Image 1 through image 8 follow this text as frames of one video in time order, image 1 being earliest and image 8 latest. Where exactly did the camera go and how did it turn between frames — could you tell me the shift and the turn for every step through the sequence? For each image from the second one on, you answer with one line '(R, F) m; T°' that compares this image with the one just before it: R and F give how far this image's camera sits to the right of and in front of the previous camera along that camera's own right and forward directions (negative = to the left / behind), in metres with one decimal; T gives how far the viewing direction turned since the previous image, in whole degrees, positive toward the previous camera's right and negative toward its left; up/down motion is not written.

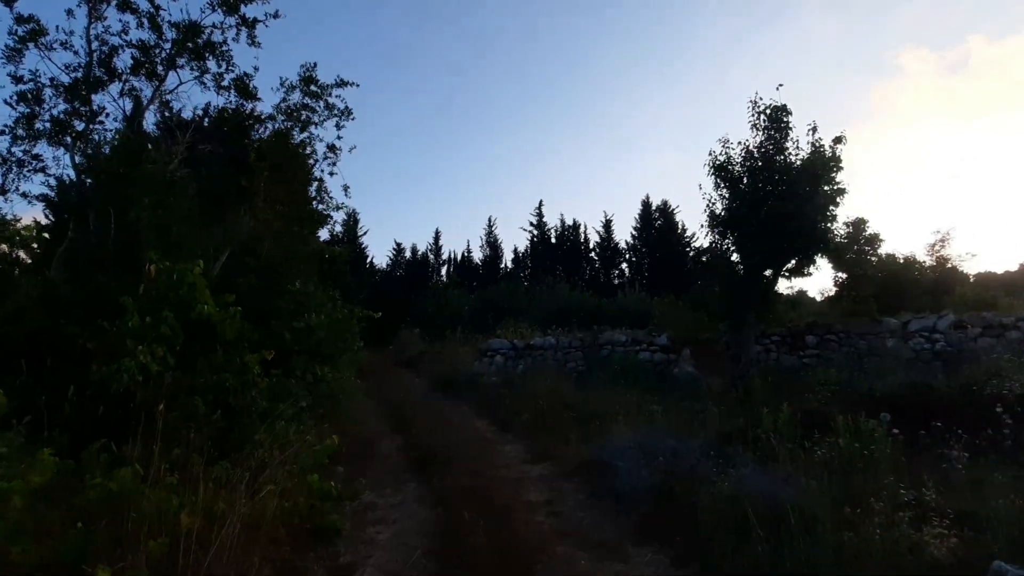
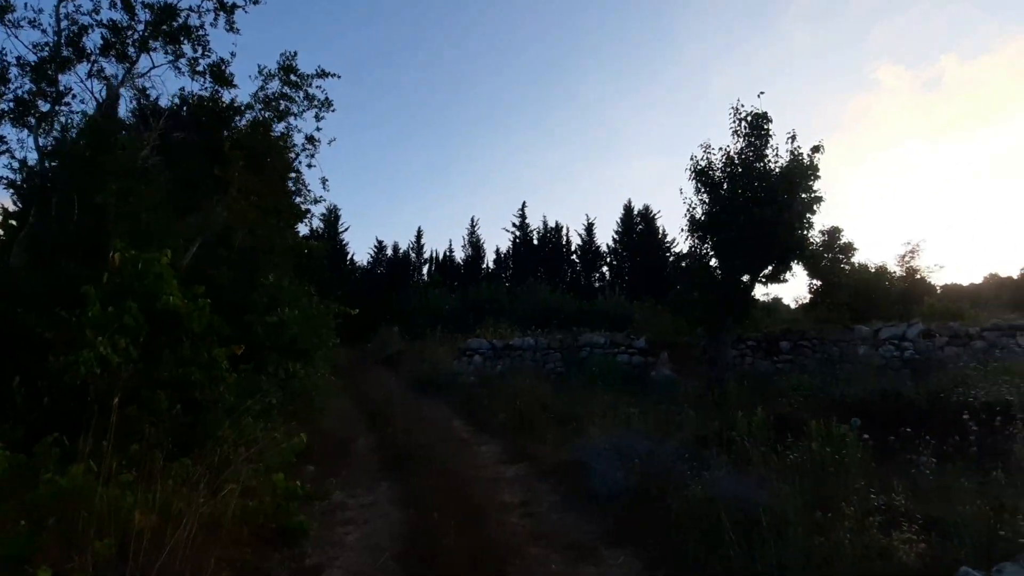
(0.0, +0.1) m; +2°
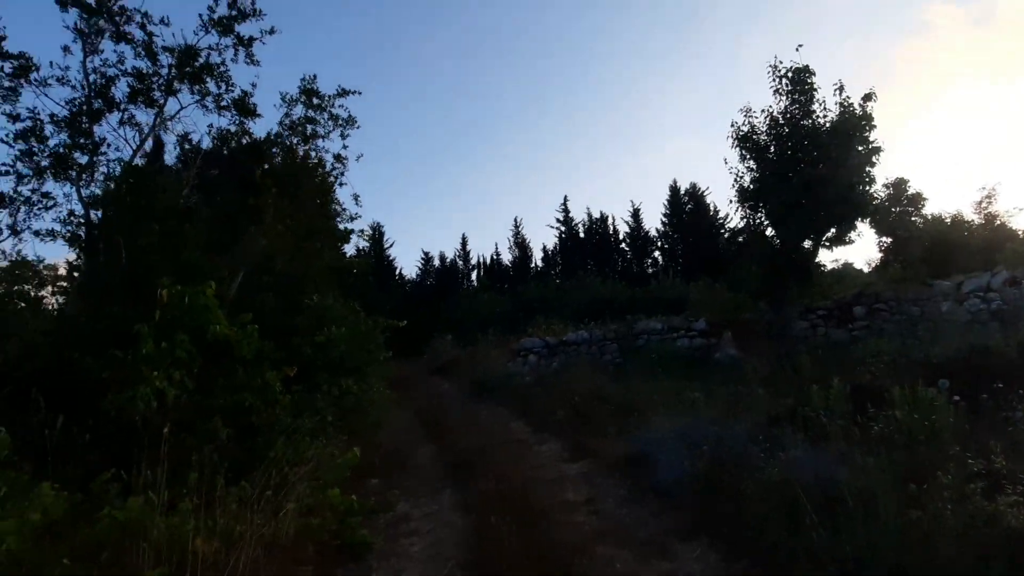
(+0.2, +0.2) m; -6°
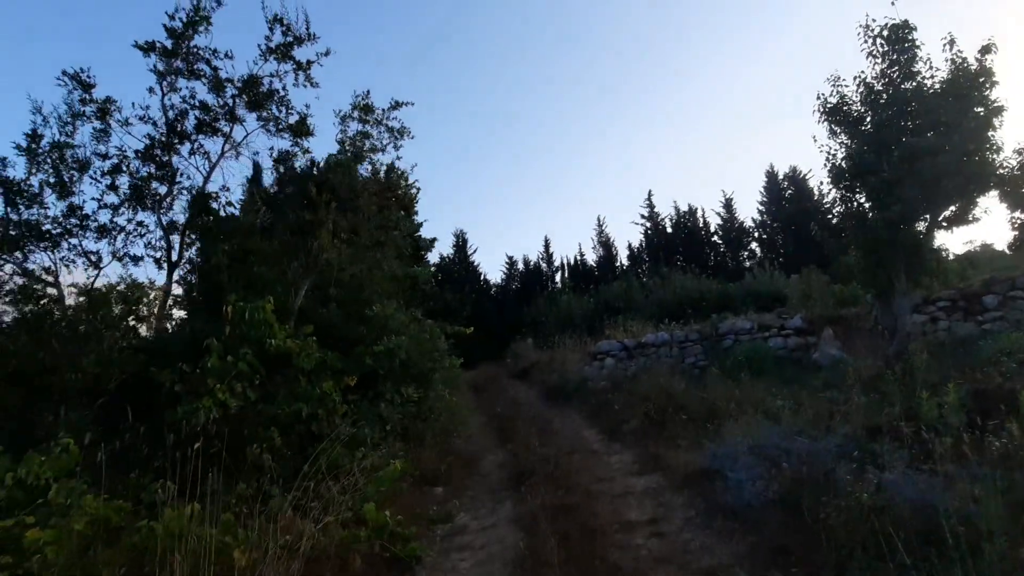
(+0.5, +0.4) m; -10°
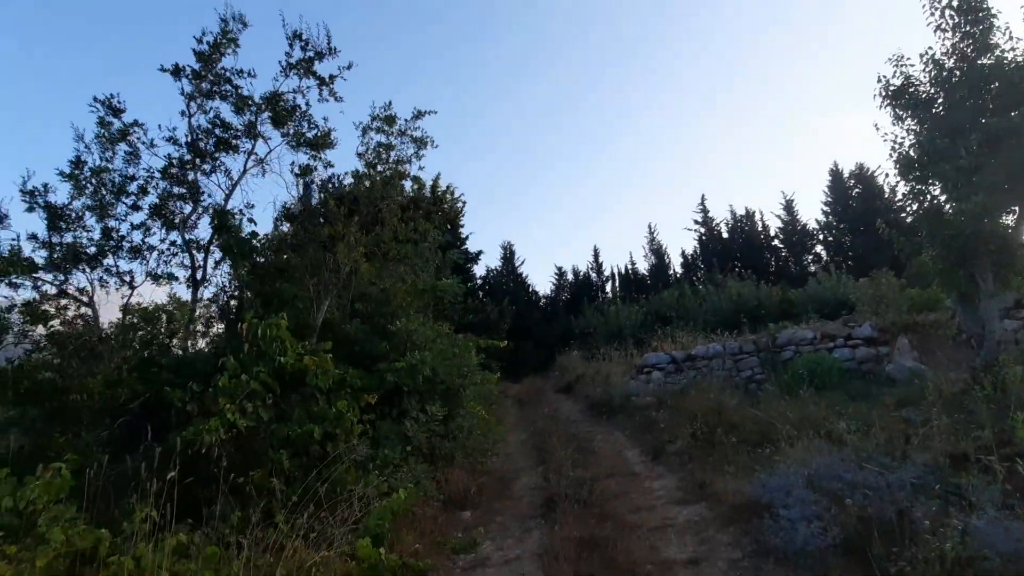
(+0.4, +0.5) m; -6°
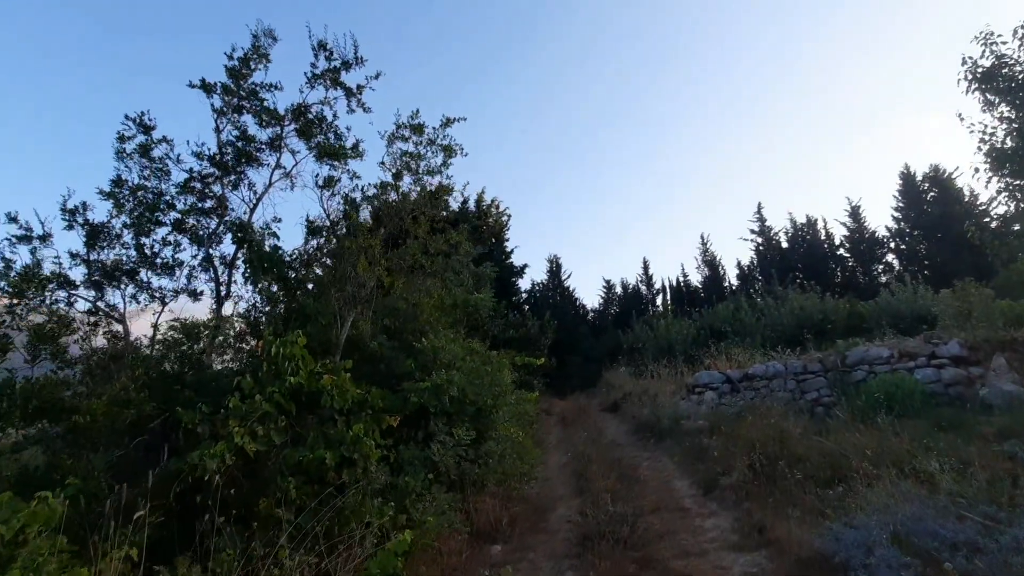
(+0.3, +0.6) m; -5°
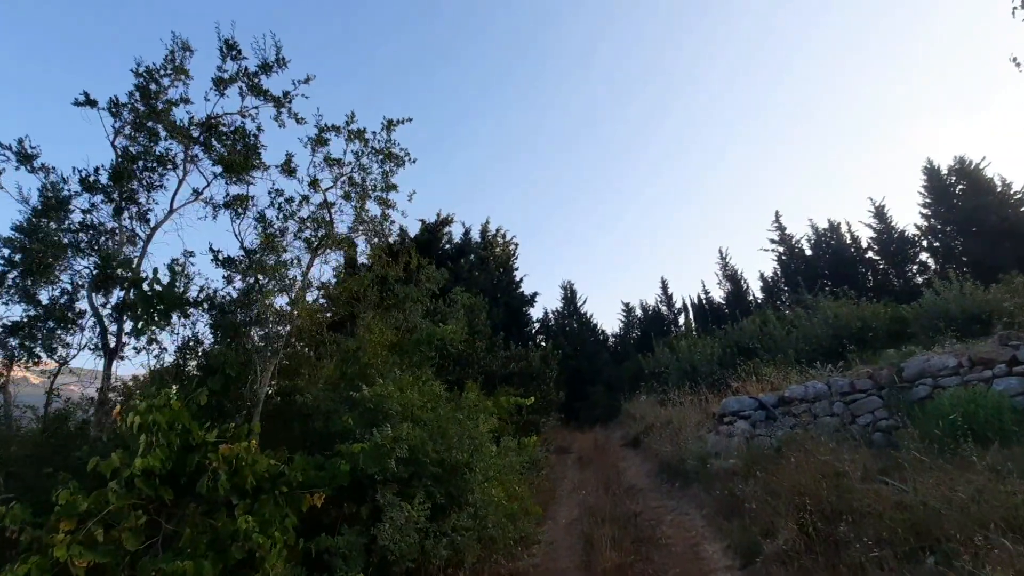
(+0.8, +1.6) m; -2°
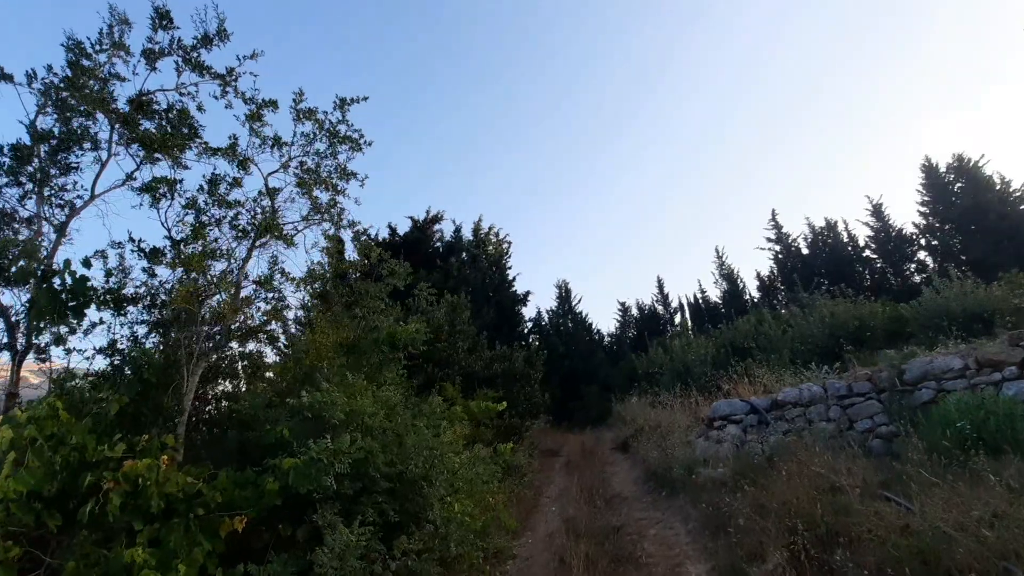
(+0.4, +0.7) m; 0°
